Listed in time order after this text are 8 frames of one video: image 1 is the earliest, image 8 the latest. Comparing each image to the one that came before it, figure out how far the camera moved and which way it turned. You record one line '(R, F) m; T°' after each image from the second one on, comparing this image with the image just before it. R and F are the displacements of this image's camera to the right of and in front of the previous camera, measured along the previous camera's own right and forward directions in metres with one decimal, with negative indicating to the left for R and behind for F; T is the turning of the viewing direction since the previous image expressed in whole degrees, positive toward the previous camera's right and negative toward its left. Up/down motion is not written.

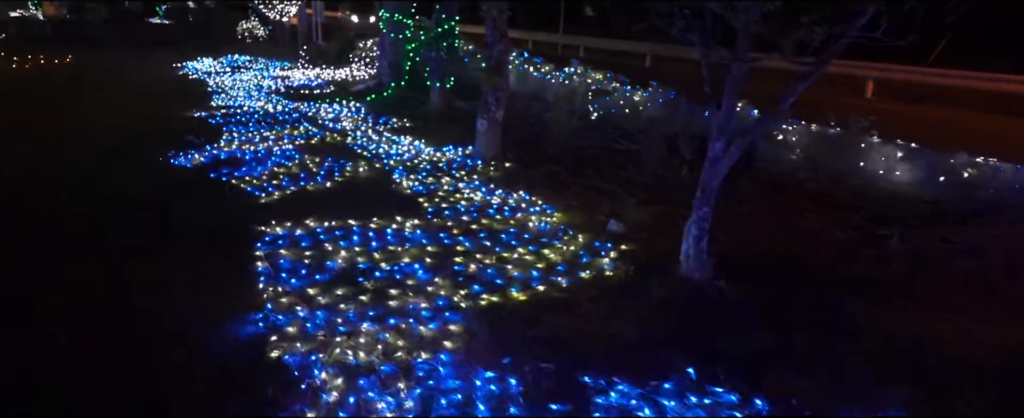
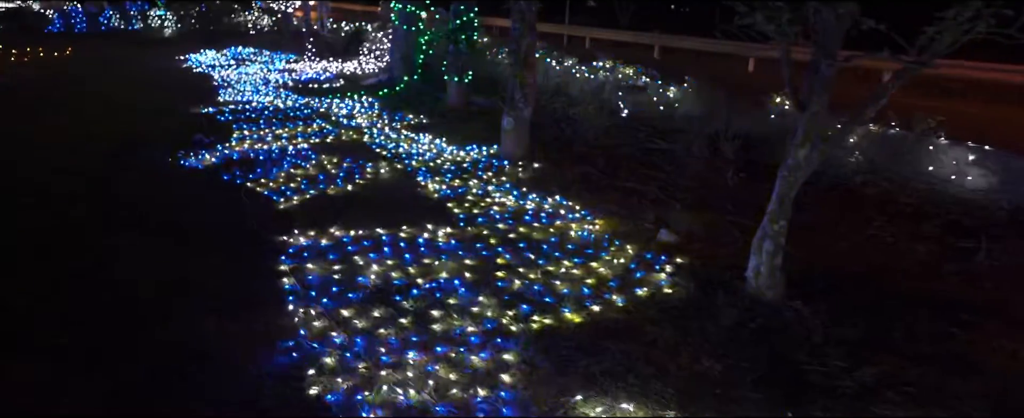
(-0.4, +0.5) m; 0°
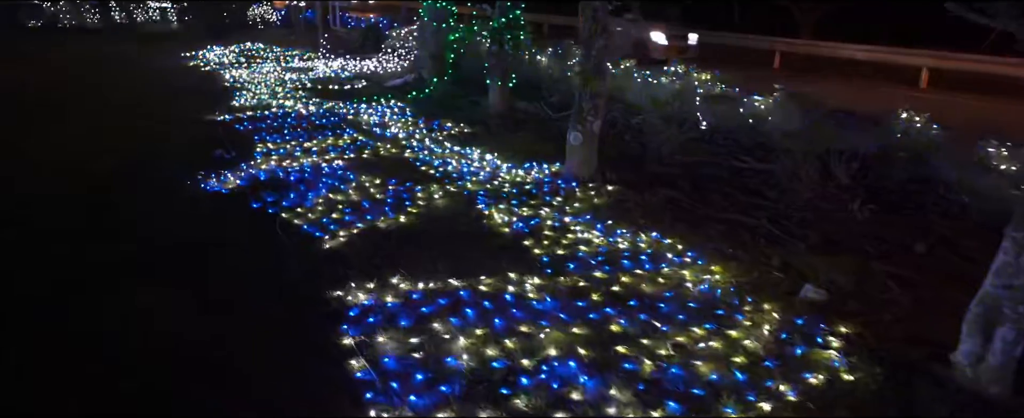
(-0.8, +1.2) m; 0°
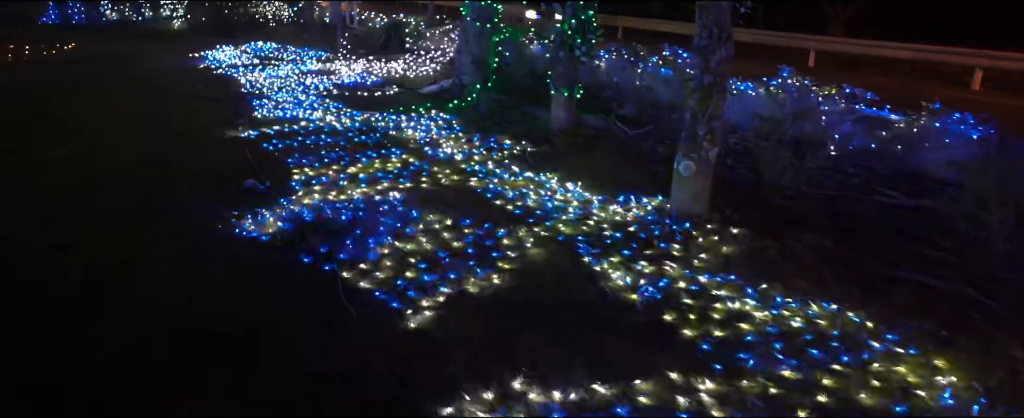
(-0.9, +1.4) m; 0°
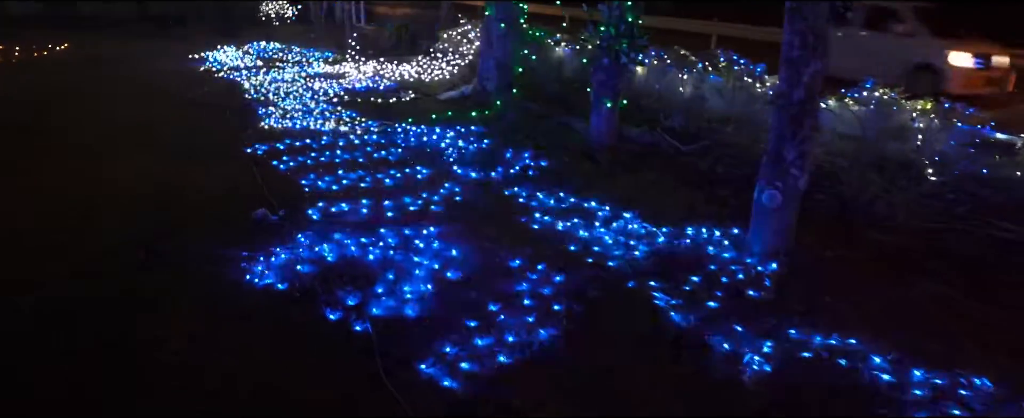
(-0.5, +0.9) m; 0°
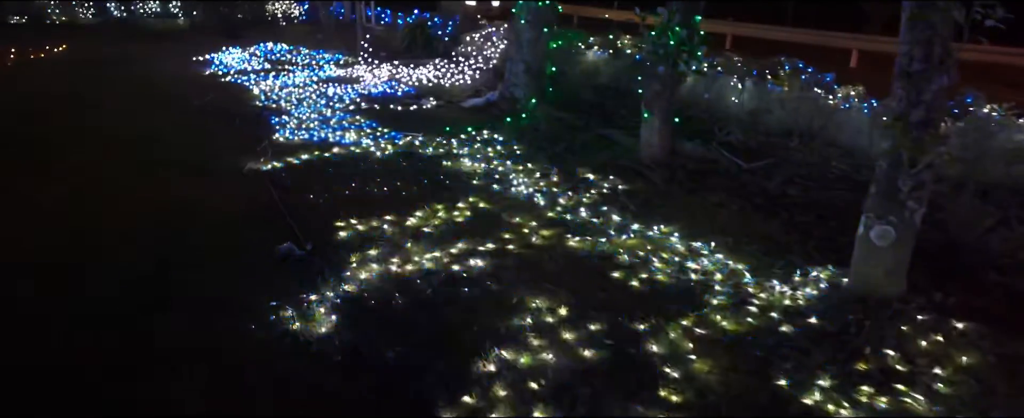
(-0.5, +0.8) m; 0°
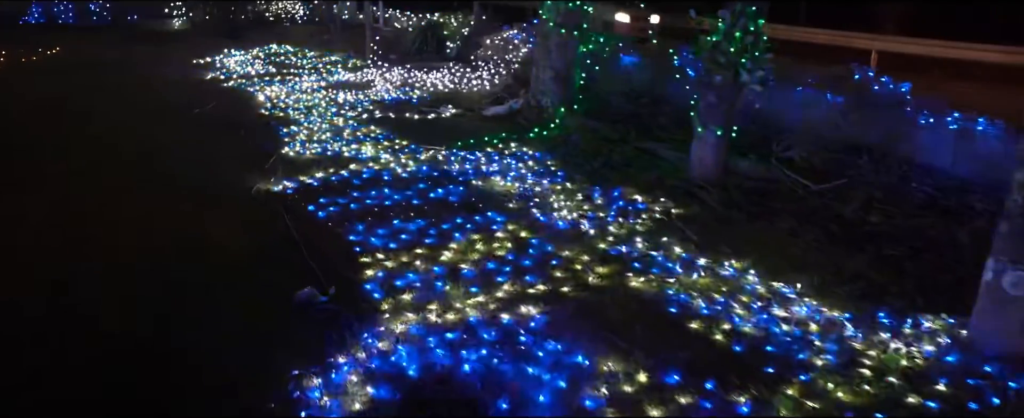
(-0.4, +0.8) m; 0°
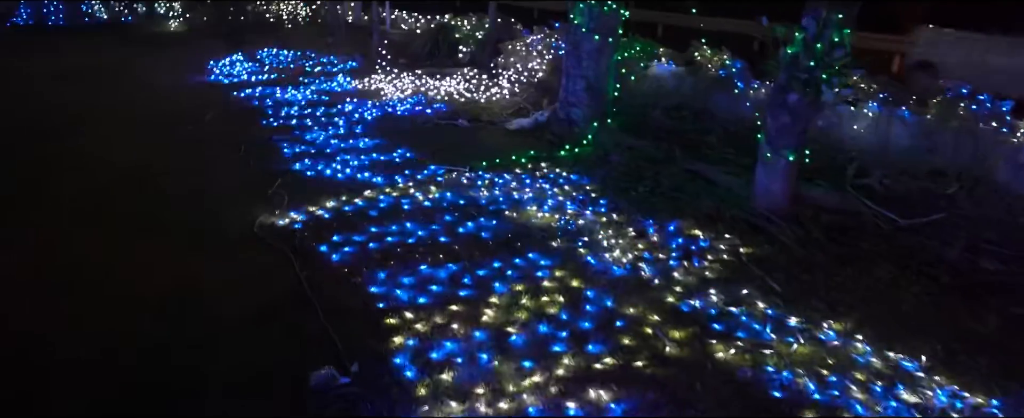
(-0.4, +0.9) m; 0°
